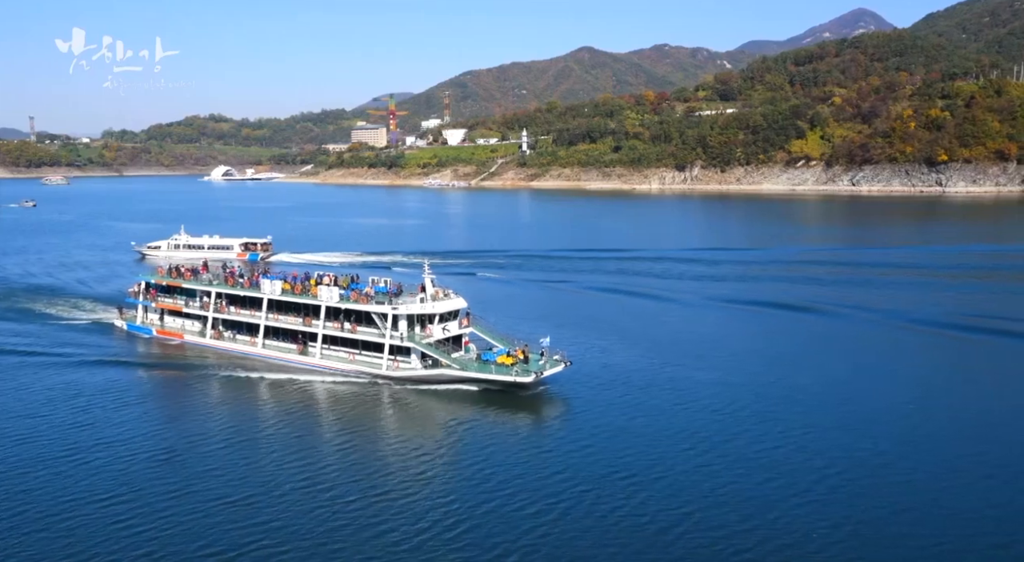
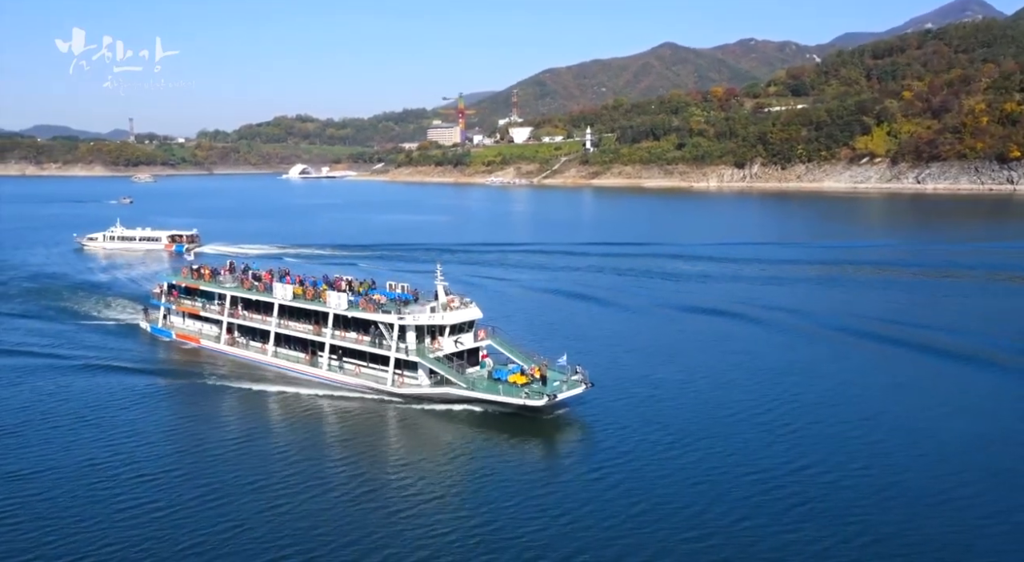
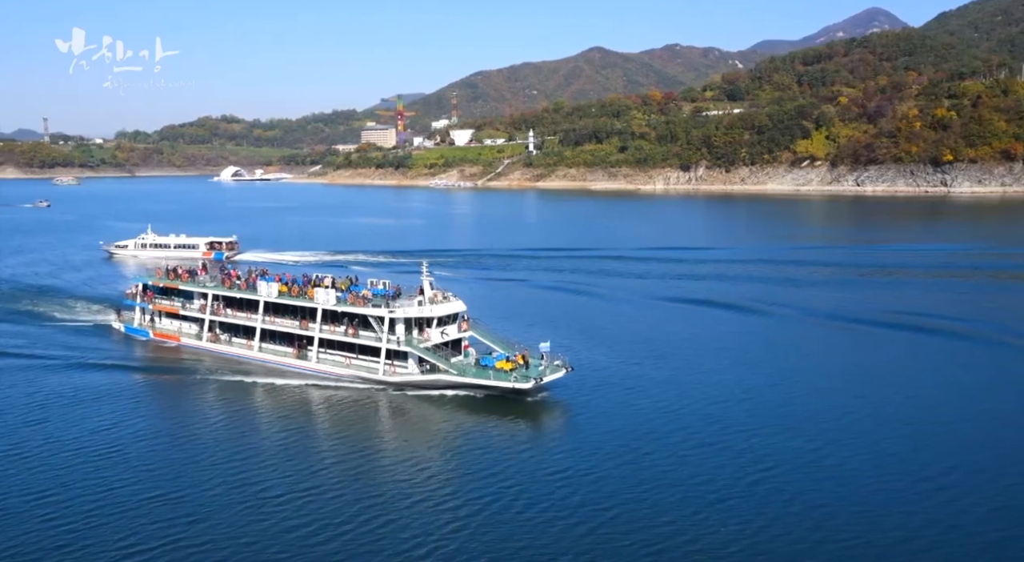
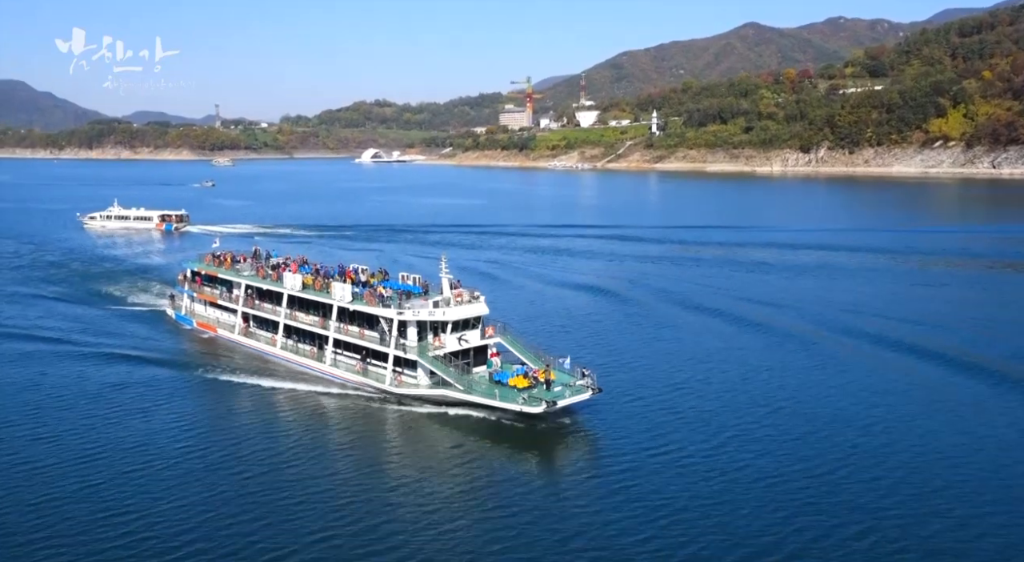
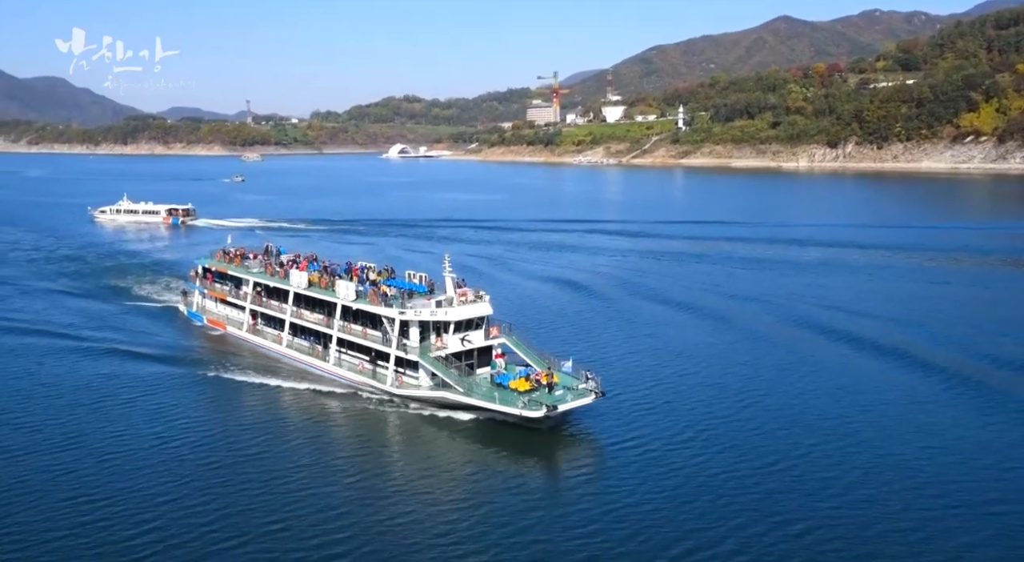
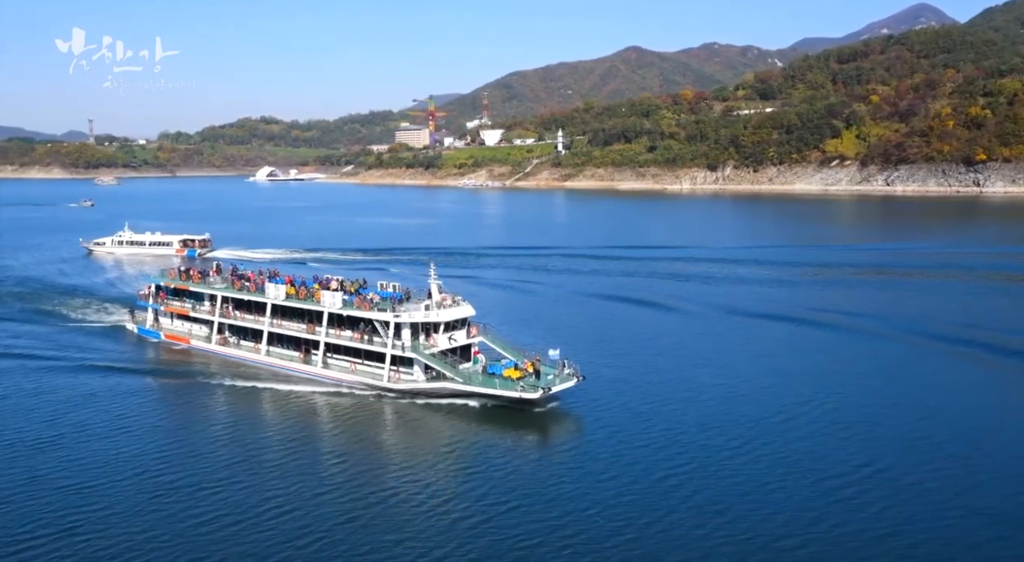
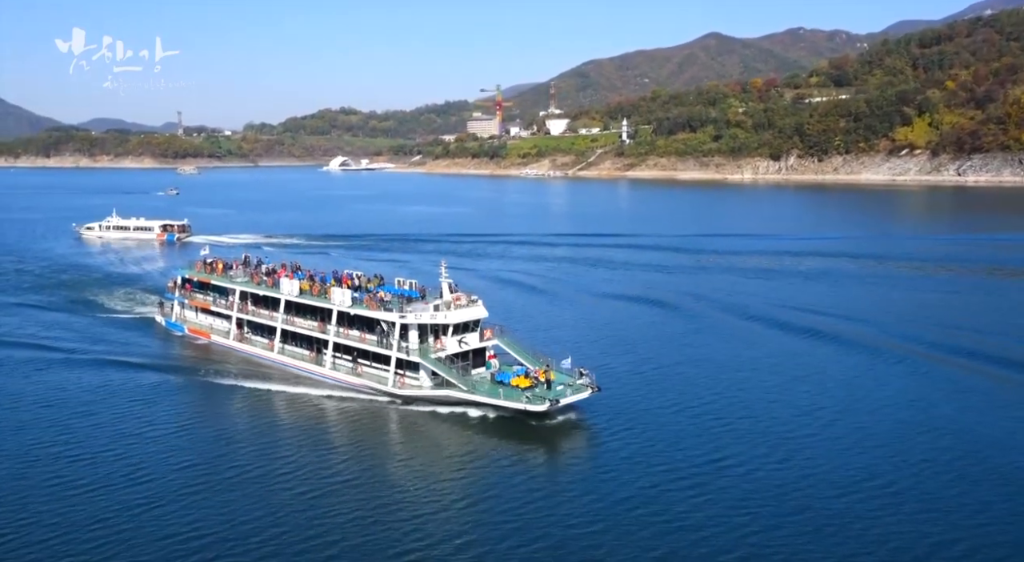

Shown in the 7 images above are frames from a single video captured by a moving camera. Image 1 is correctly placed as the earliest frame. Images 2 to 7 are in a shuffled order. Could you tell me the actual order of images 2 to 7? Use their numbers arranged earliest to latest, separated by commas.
3, 6, 2, 7, 4, 5
